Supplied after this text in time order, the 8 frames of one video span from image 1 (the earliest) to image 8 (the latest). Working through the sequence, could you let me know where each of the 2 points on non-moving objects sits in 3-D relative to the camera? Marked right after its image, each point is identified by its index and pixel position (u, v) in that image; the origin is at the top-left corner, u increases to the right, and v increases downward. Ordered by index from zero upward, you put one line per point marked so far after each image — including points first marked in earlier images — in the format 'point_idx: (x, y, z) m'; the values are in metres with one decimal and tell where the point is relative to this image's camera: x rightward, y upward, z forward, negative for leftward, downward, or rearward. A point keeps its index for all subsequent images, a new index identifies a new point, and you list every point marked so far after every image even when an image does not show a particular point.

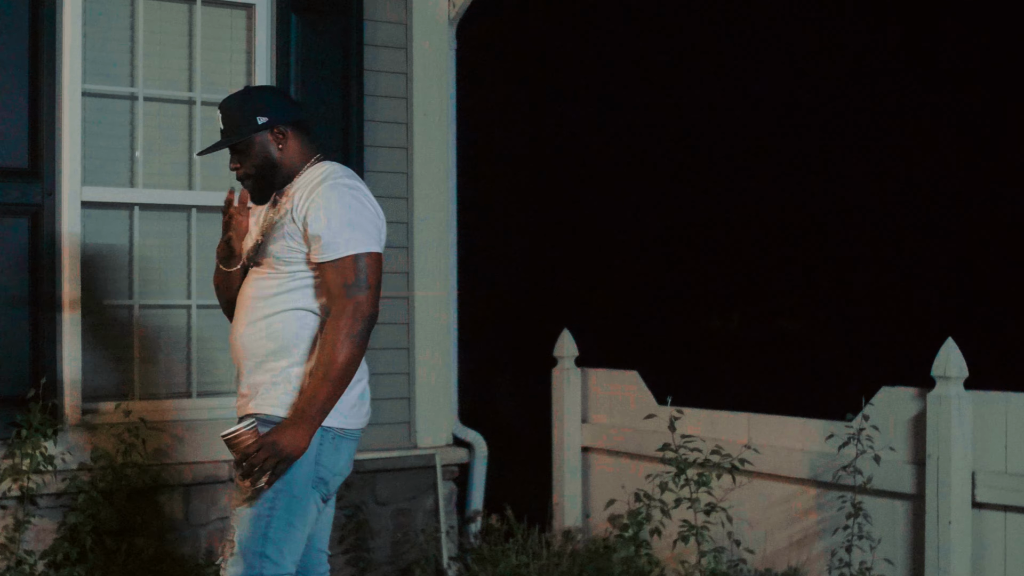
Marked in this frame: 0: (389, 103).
0: (-0.5, +0.7, +4.3) m
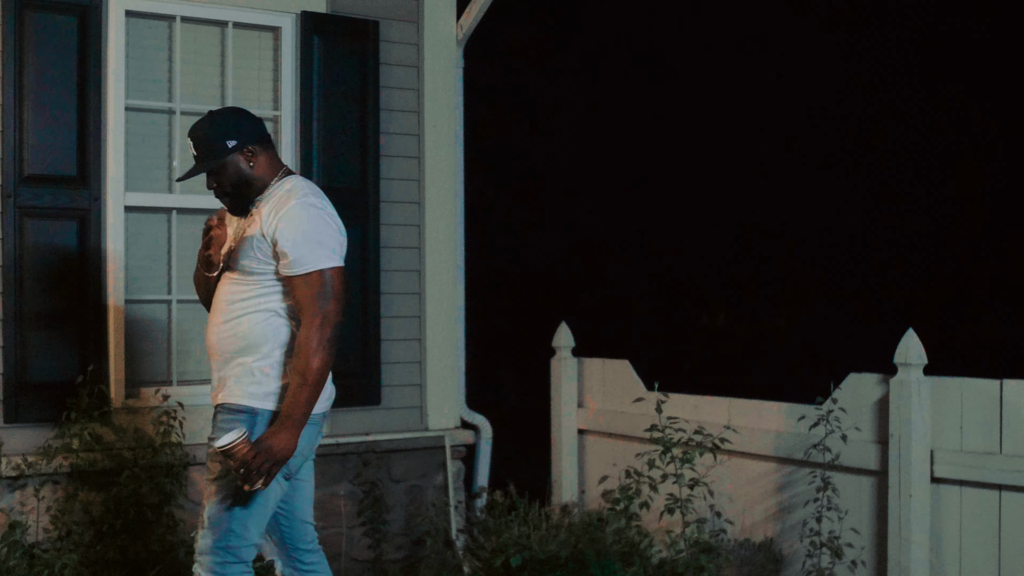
0: (-0.5, +0.7, +4.7) m
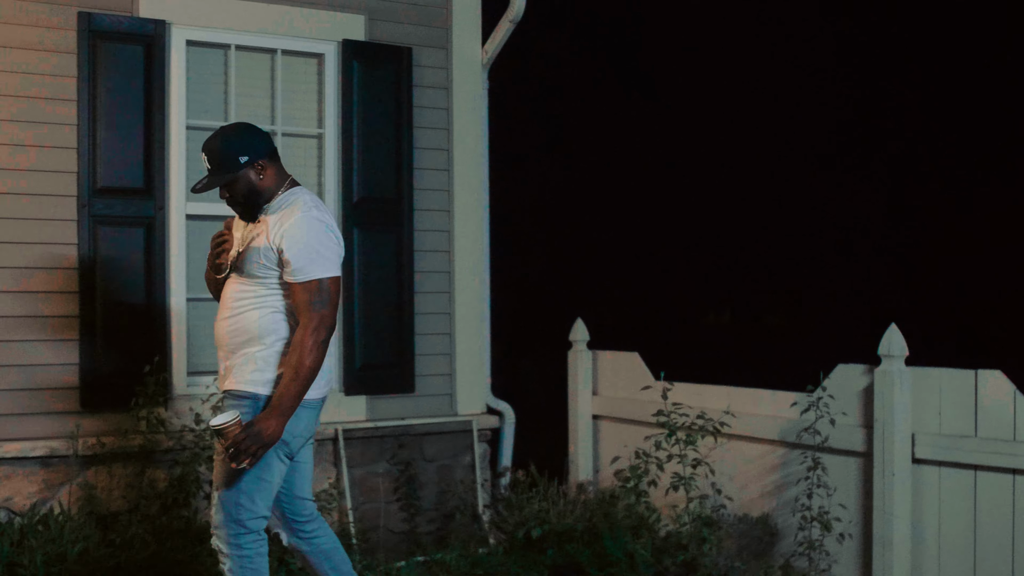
0: (-0.4, +0.7, +5.1) m
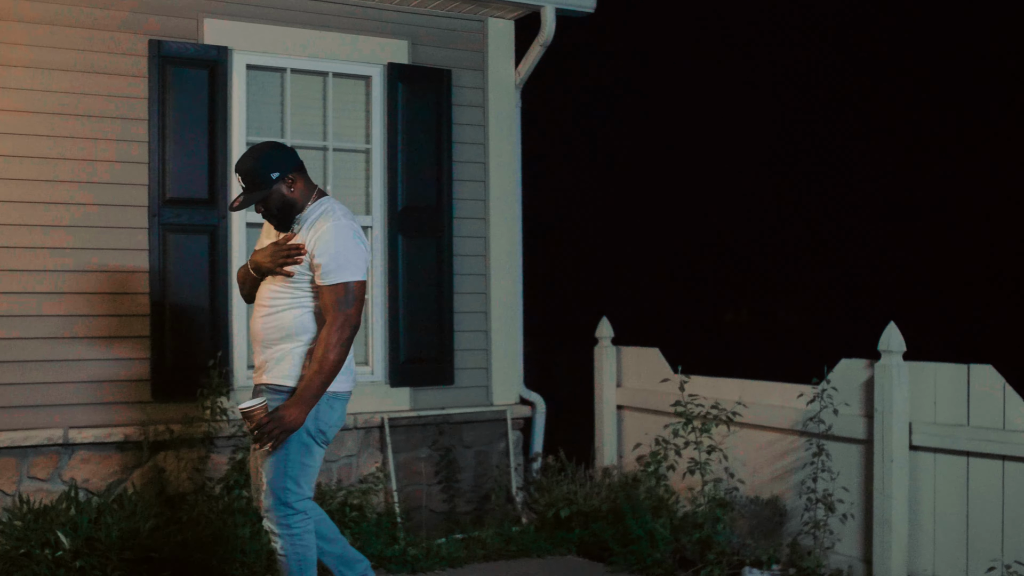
0: (-0.2, +0.7, +5.6) m
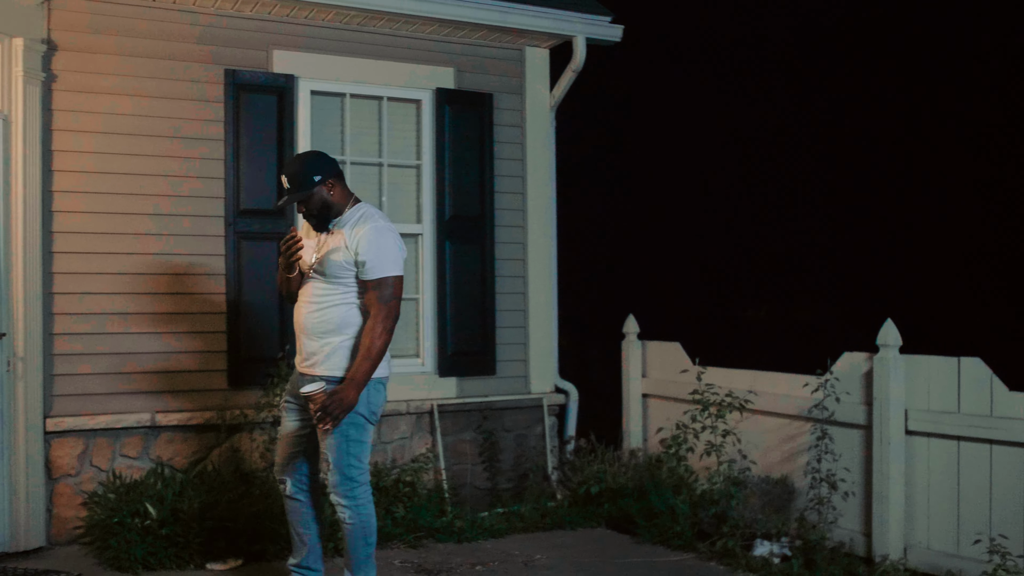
0: (0.0, +0.7, +6.1) m
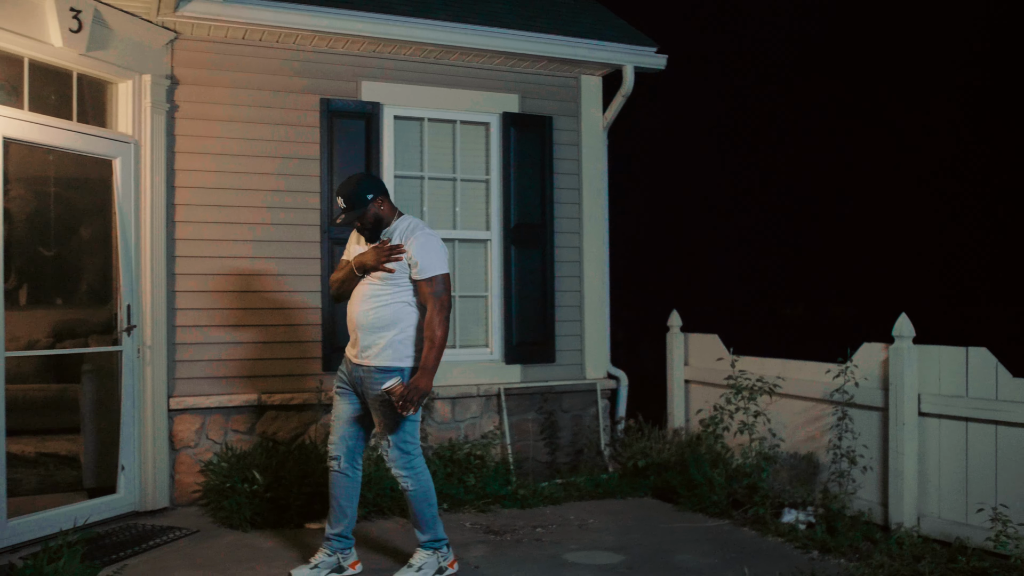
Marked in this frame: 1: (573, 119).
0: (+0.4, +0.8, +6.9) m
1: (+0.4, +1.1, +7.0) m
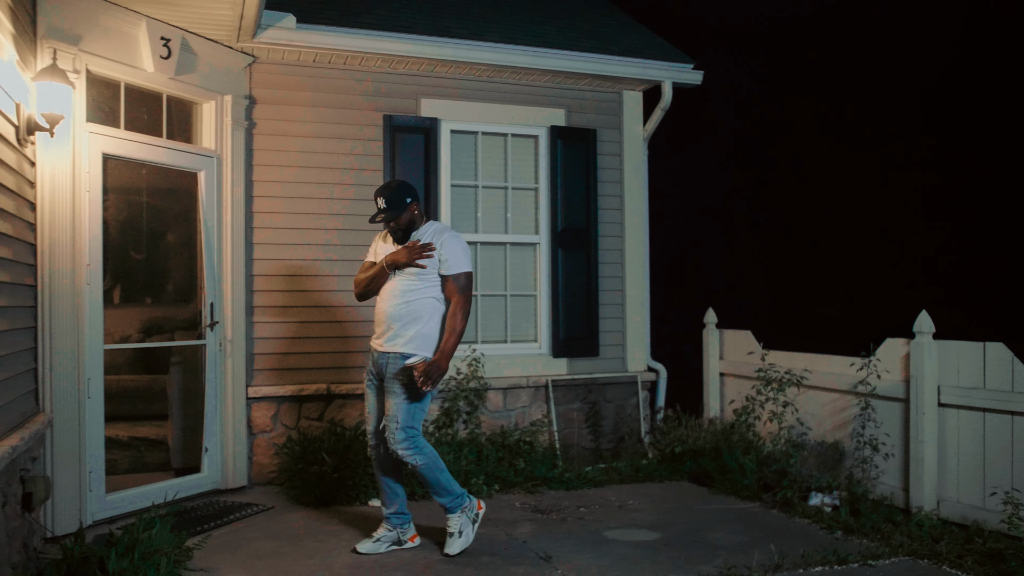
0: (+0.7, +0.8, +7.4) m
1: (+0.8, +1.2, +7.5) m
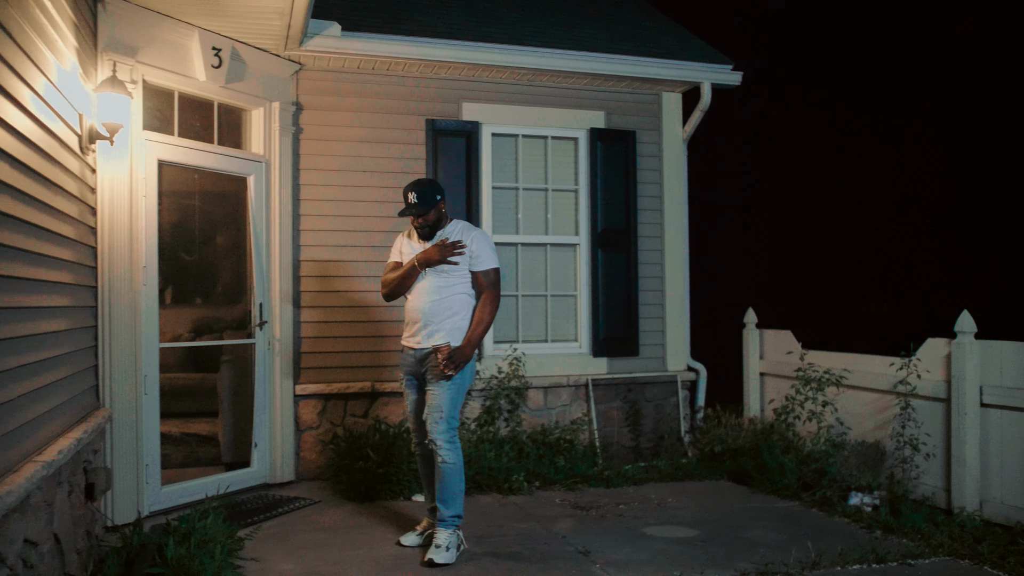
0: (+1.0, +0.8, +7.5) m
1: (+1.1, +1.1, +7.6) m
